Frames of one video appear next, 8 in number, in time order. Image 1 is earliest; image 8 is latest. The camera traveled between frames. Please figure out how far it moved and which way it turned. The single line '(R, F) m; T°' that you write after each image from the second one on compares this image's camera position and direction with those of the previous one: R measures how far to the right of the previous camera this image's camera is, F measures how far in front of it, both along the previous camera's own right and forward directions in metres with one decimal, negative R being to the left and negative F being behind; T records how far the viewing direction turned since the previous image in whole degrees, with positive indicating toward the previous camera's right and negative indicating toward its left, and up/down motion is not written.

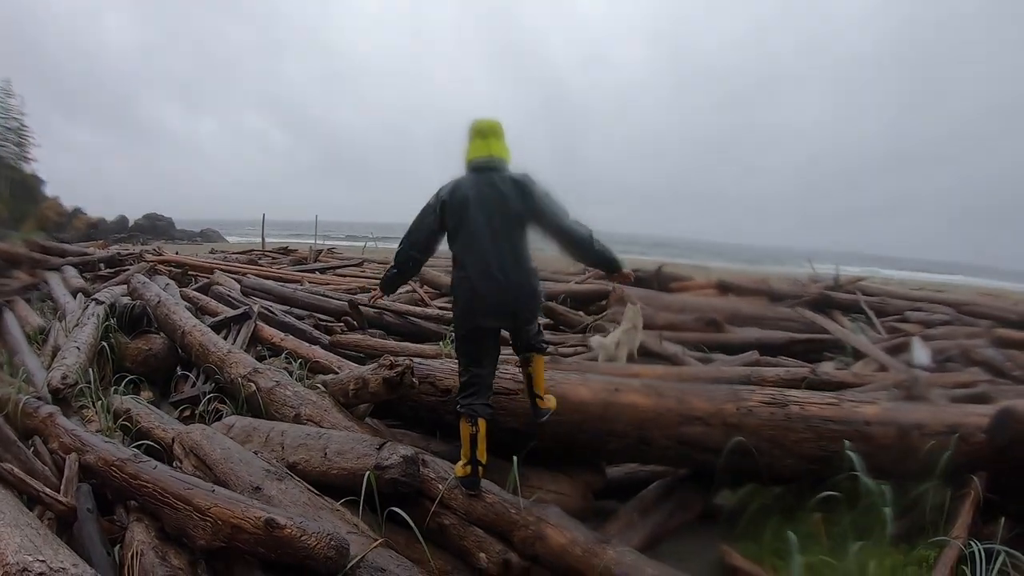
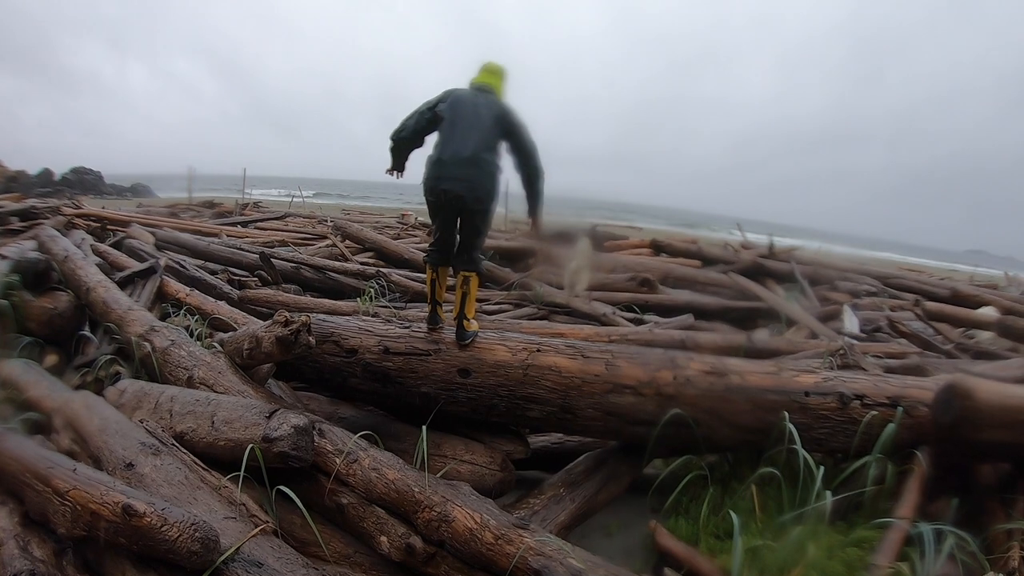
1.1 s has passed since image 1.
(+0.1, +0.3) m; +5°
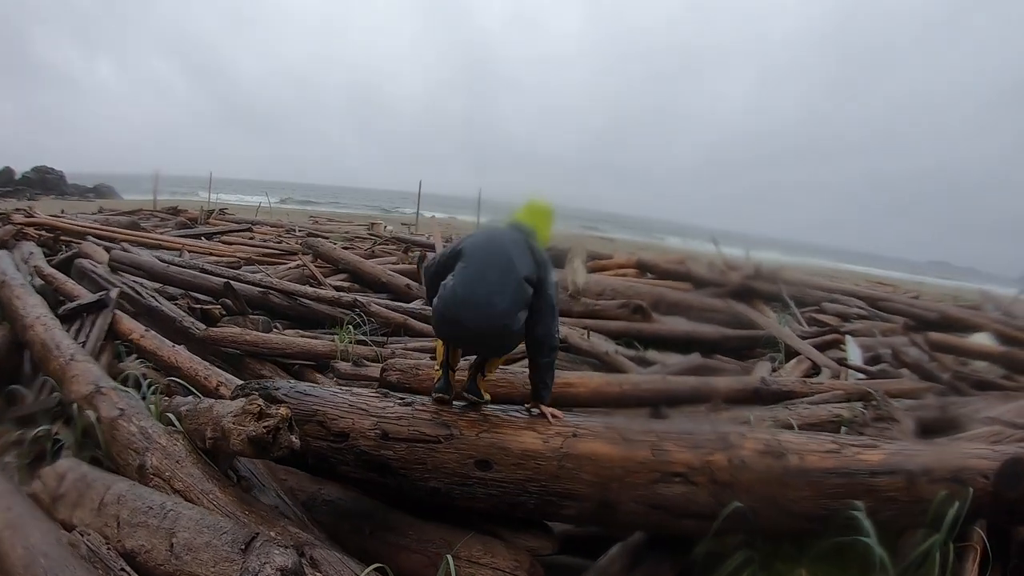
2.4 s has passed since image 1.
(-0.2, +0.4) m; +2°
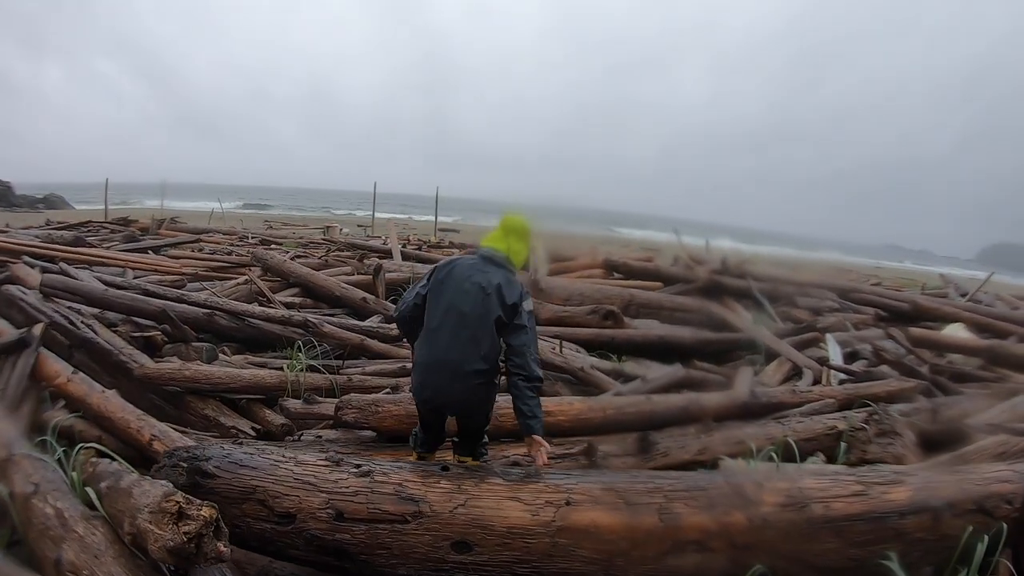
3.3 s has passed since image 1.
(0.0, +0.3) m; +3°
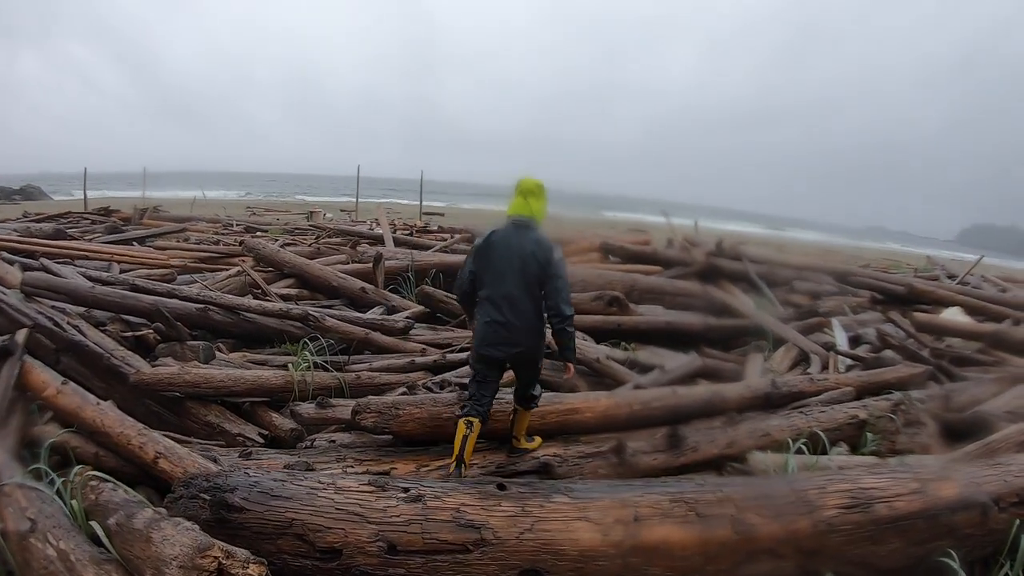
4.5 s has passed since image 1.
(-0.2, +0.1) m; +1°
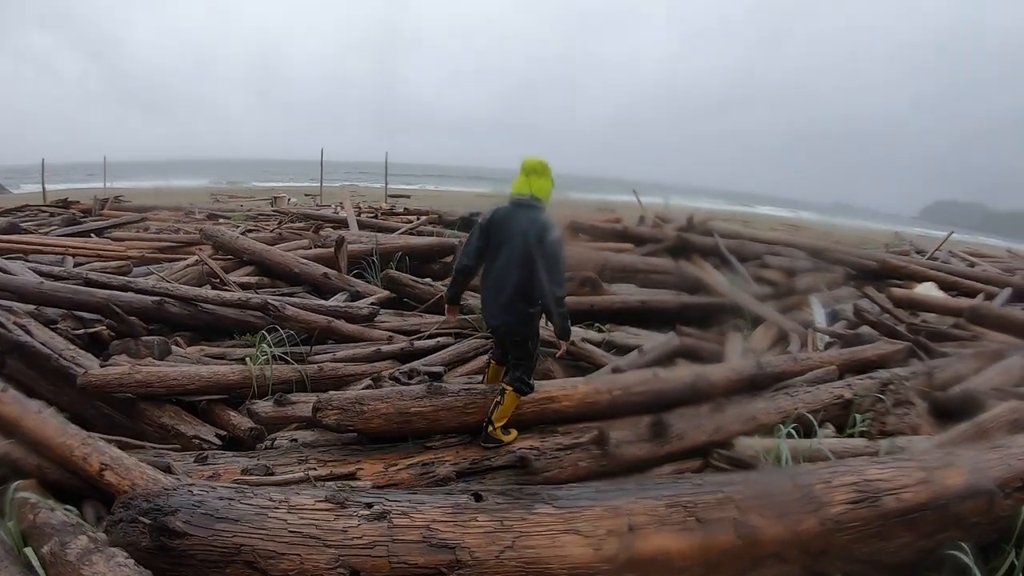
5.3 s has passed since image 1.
(0.0, +0.2) m; +2°
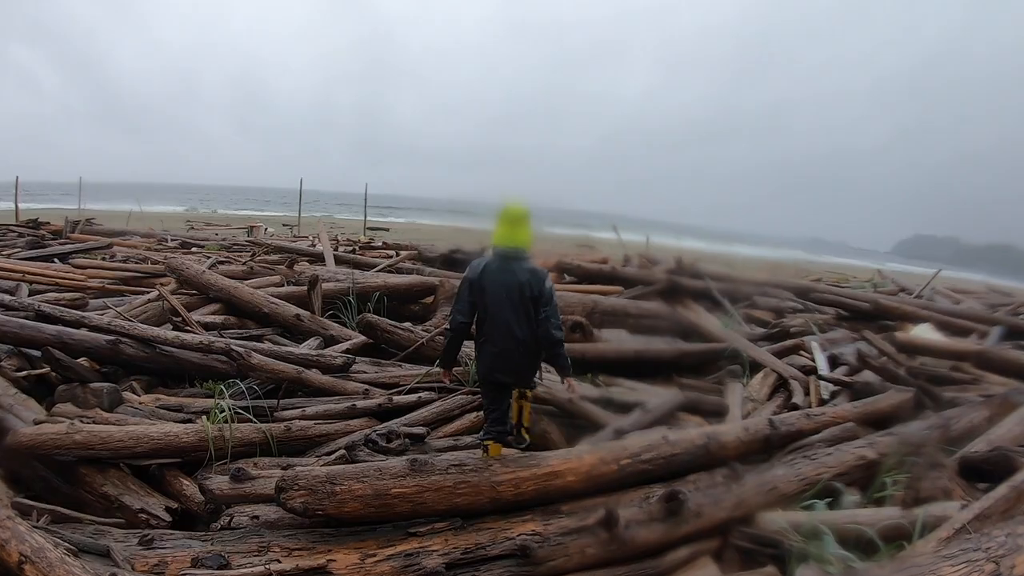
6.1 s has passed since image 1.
(-0.1, +0.4) m; +2°
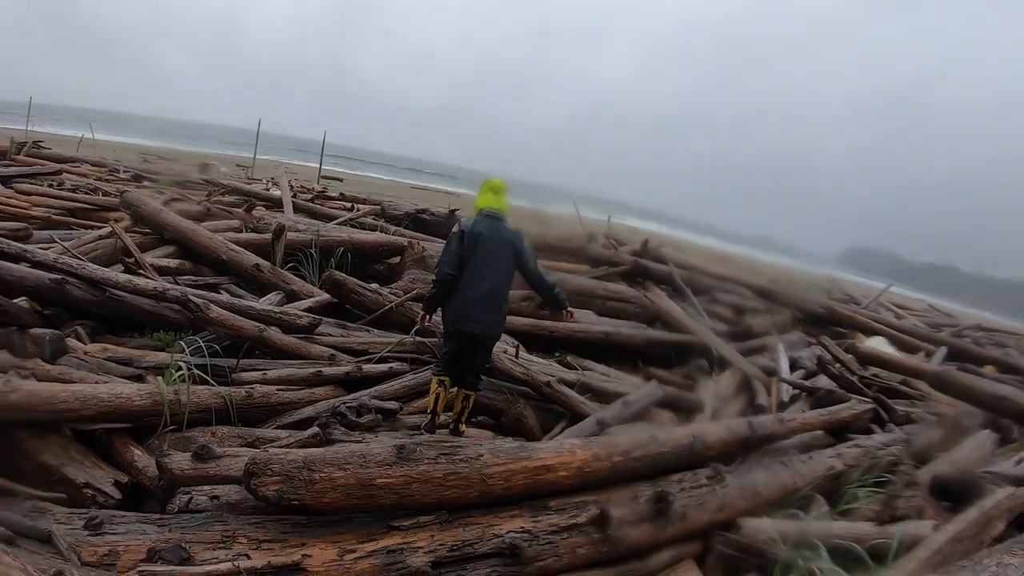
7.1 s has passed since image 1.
(-0.2, +0.2) m; +4°
